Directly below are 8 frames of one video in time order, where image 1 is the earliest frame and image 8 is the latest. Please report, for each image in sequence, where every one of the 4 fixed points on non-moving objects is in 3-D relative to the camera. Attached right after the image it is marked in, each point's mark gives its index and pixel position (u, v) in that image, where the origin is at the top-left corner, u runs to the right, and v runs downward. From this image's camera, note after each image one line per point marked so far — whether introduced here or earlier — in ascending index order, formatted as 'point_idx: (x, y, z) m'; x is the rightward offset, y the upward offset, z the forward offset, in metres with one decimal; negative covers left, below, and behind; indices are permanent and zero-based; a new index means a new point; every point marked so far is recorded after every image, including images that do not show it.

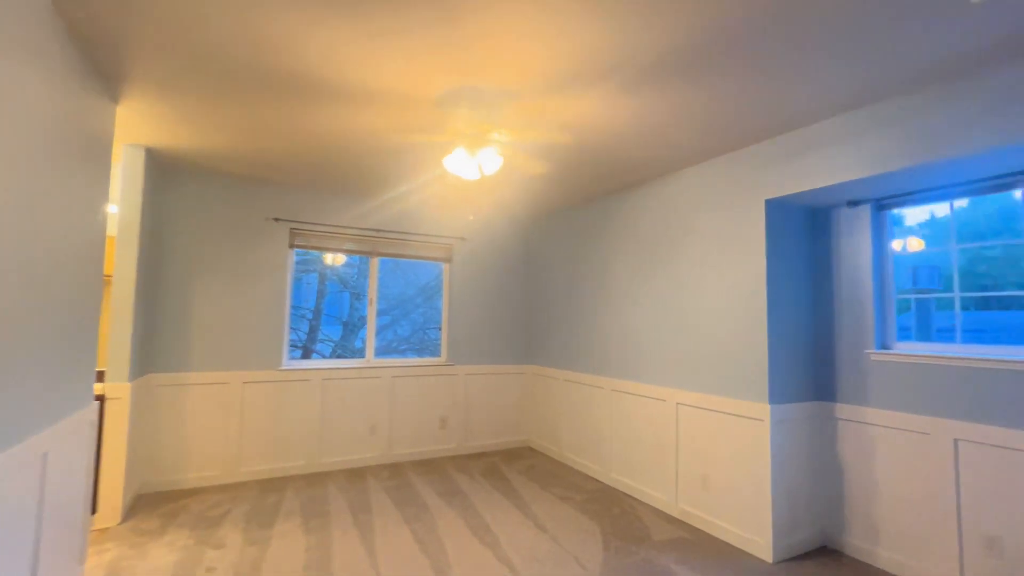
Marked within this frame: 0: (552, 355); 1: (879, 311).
0: (+0.4, -0.7, +5.1) m
1: (+2.3, -0.1, +3.0) m
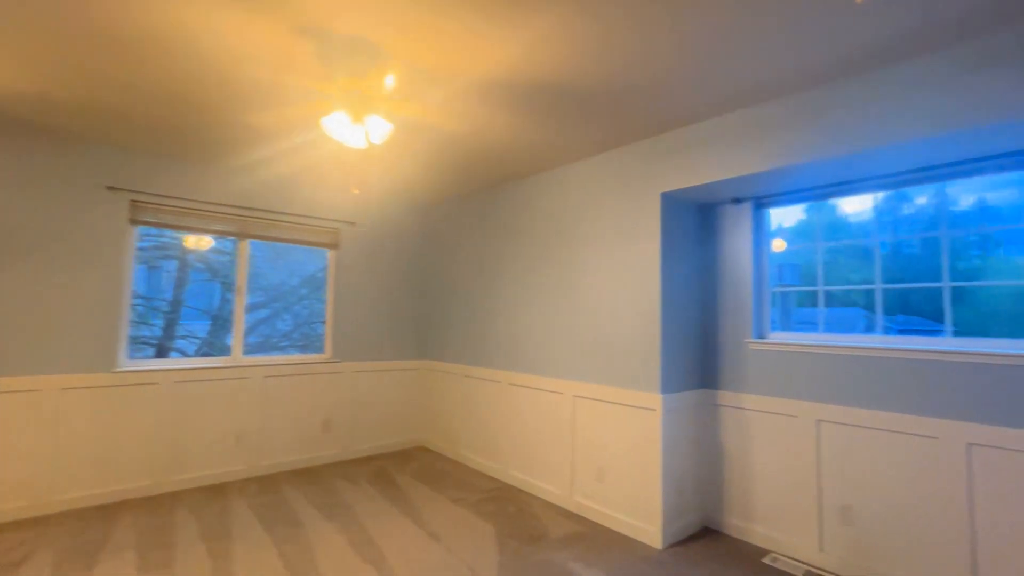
0: (-0.7, -0.6, +4.8) m
1: (+1.6, -0.1, +3.1) m
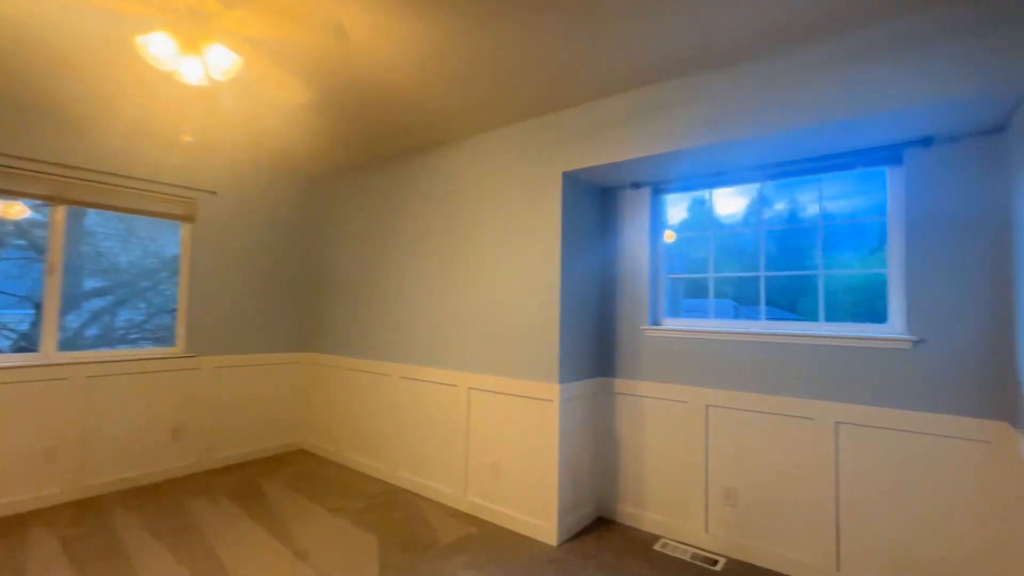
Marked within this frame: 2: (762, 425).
0: (-1.7, -0.5, +4.3) m
1: (+0.9, 0.0, +3.1) m
2: (+1.4, -0.8, +2.7) m
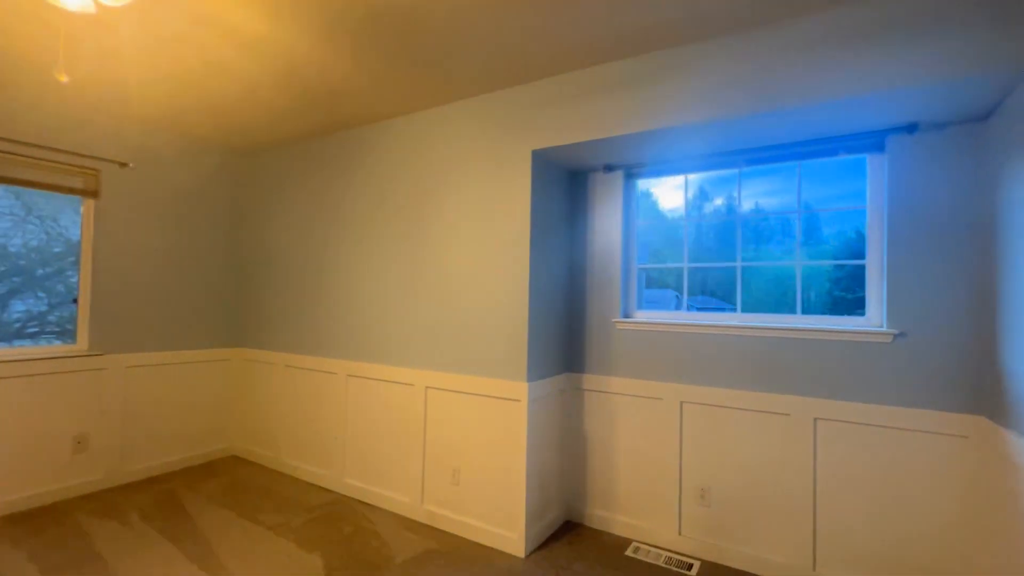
0: (-2.0, -0.4, +3.9) m
1: (+0.7, +0.1, +2.9) m
2: (+1.2, -0.7, +2.6) m
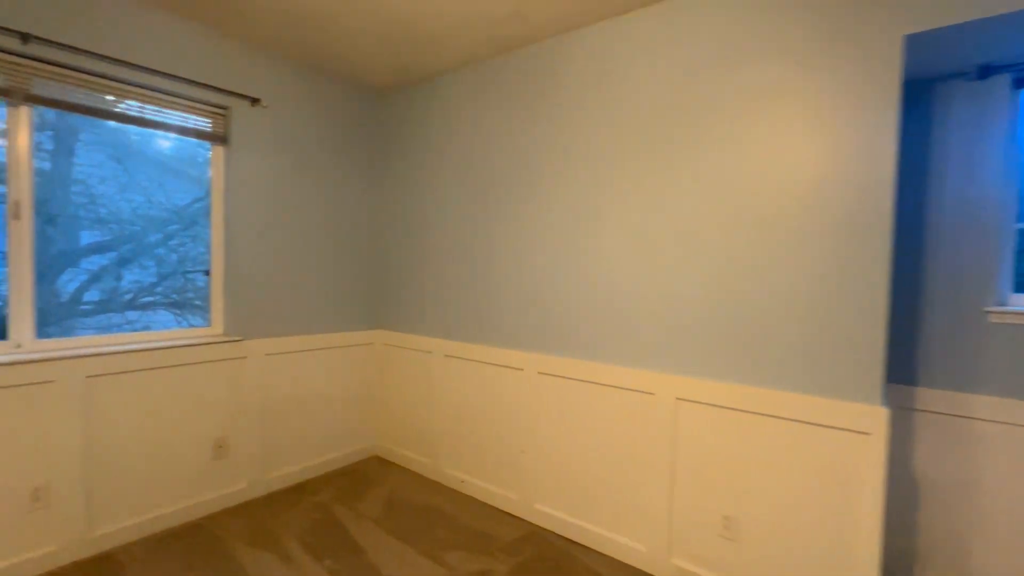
0: (-0.6, -0.2, +3.1) m
1: (+2.0, +0.2, +1.9) m
2: (+2.5, -0.6, +1.5) m
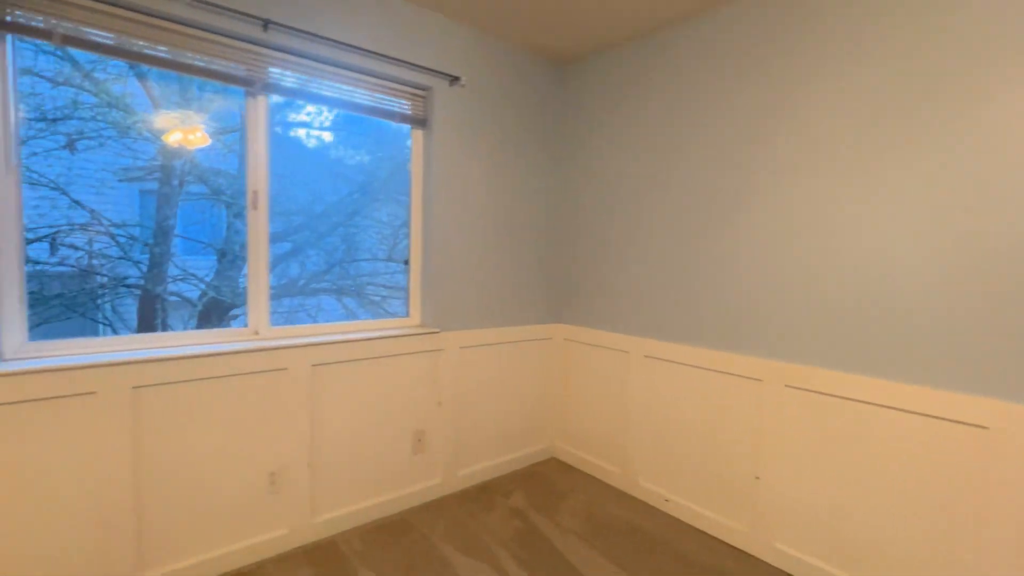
0: (+0.6, -0.1, +2.8) m
1: (+2.9, +0.2, +1.0) m
2: (+3.3, -0.7, +0.6) m
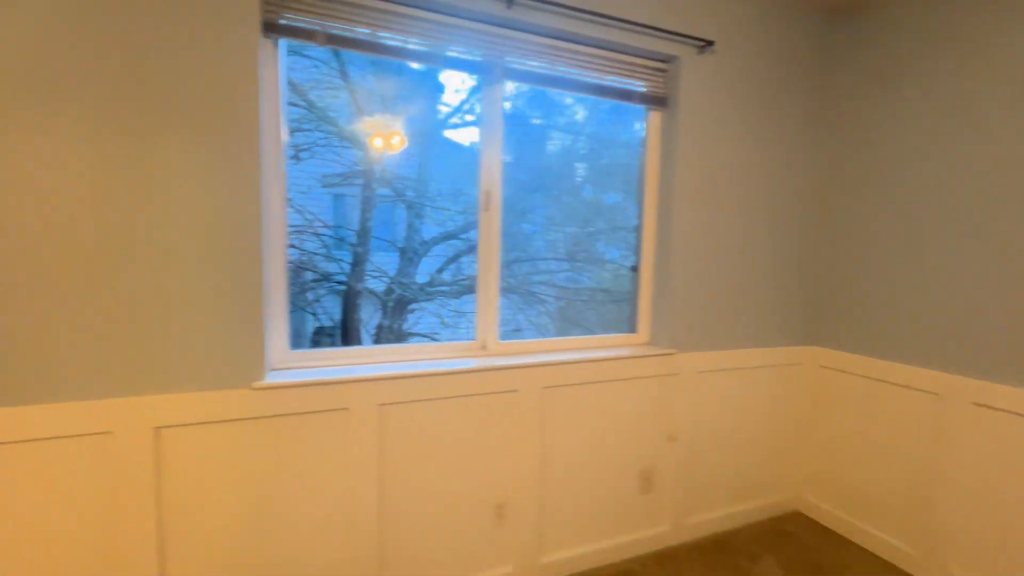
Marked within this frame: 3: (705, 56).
0: (+1.8, -0.2, +2.1) m
1: (+3.5, 0.0, -0.3) m
2: (+3.7, -0.8, -0.8) m
3: (+0.9, +1.0, +2.1) m
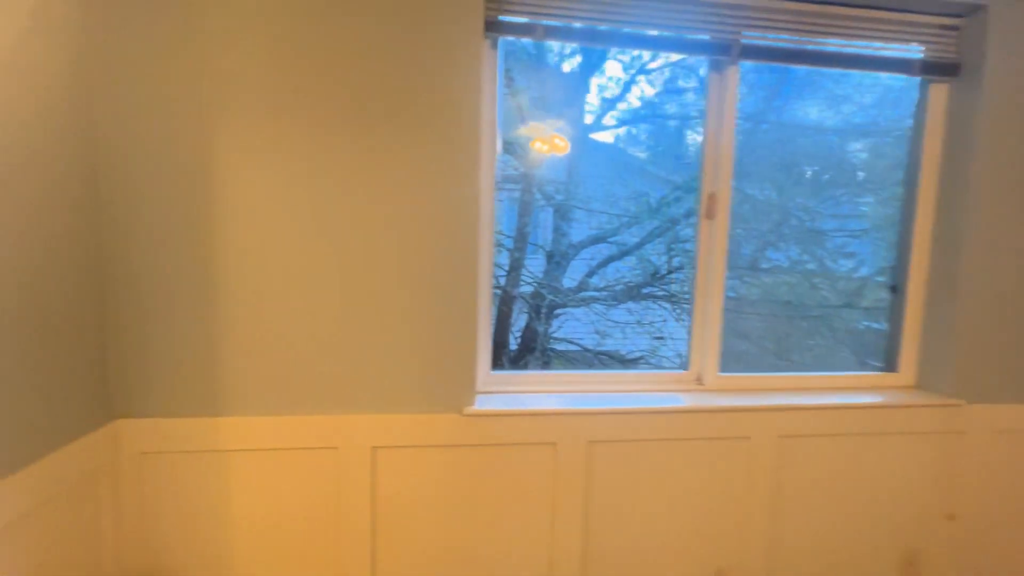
0: (+2.5, -0.3, +1.3) m
1: (+3.5, -0.2, -1.4) m
2: (+3.5, -1.0, -2.0) m
3: (+1.7, +0.9, +1.5) m
